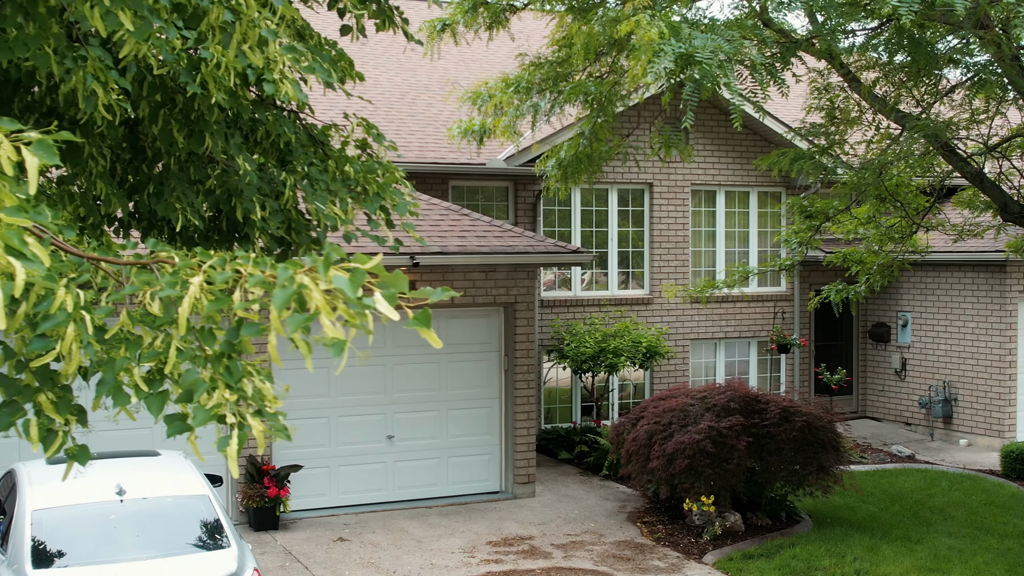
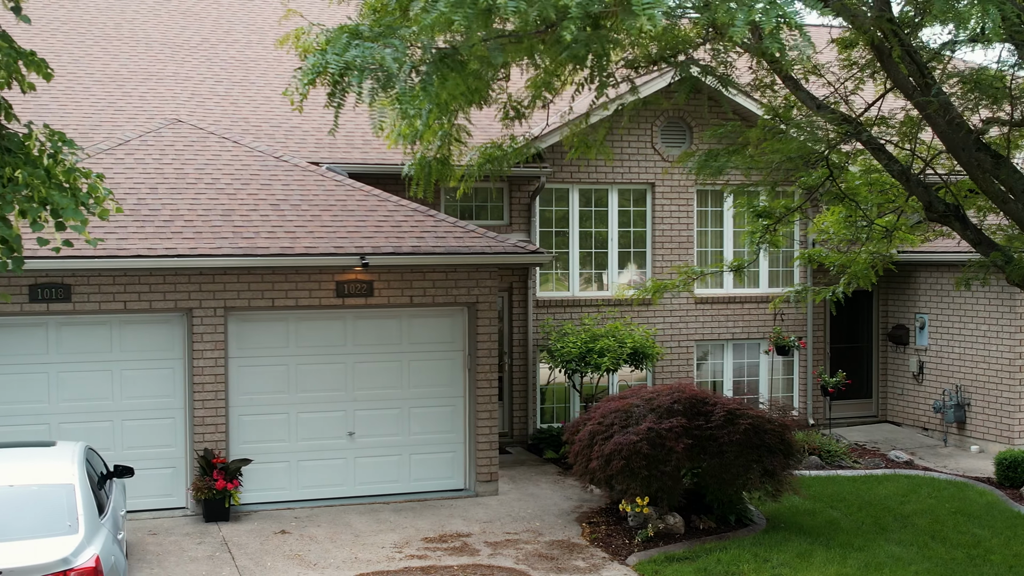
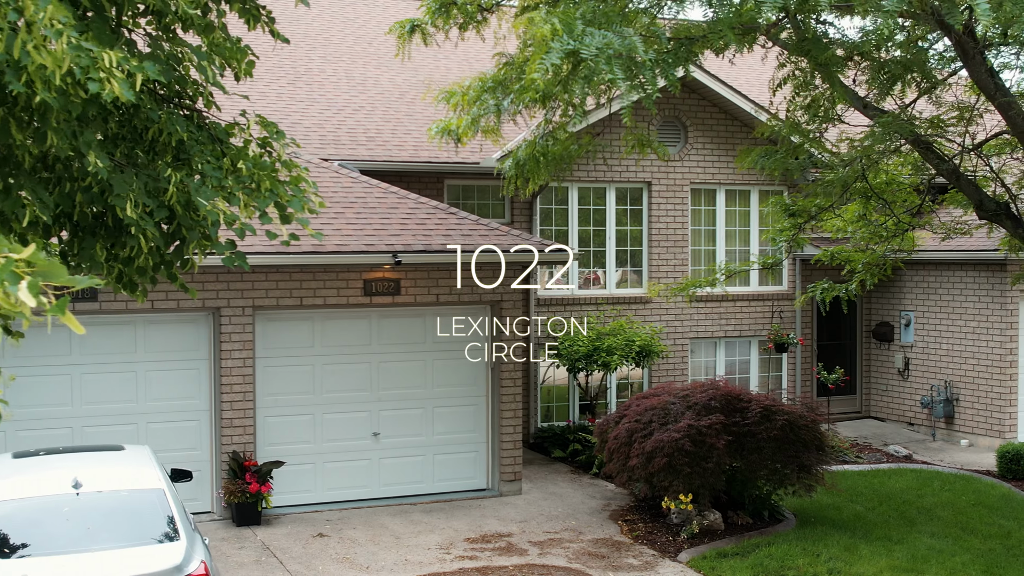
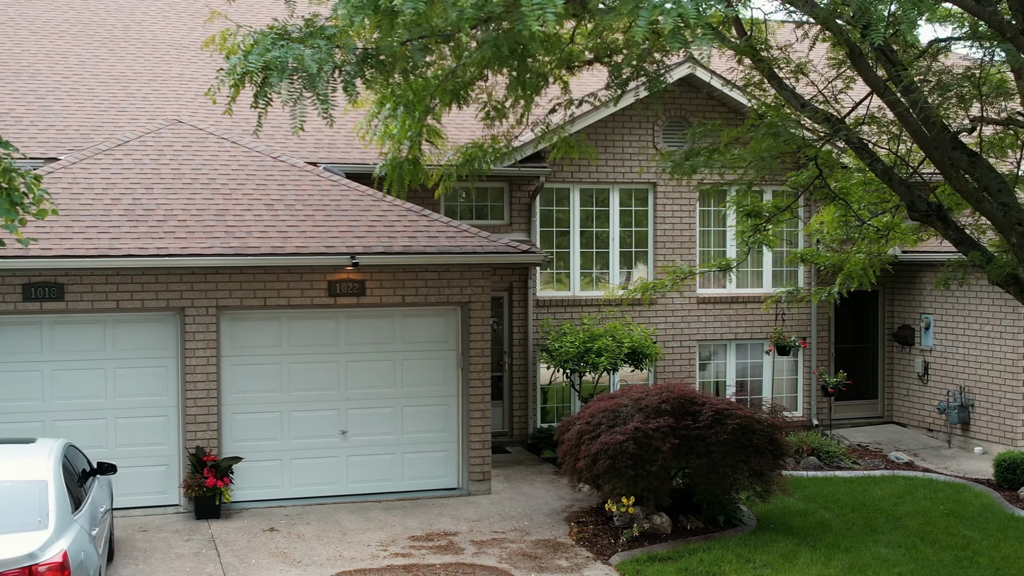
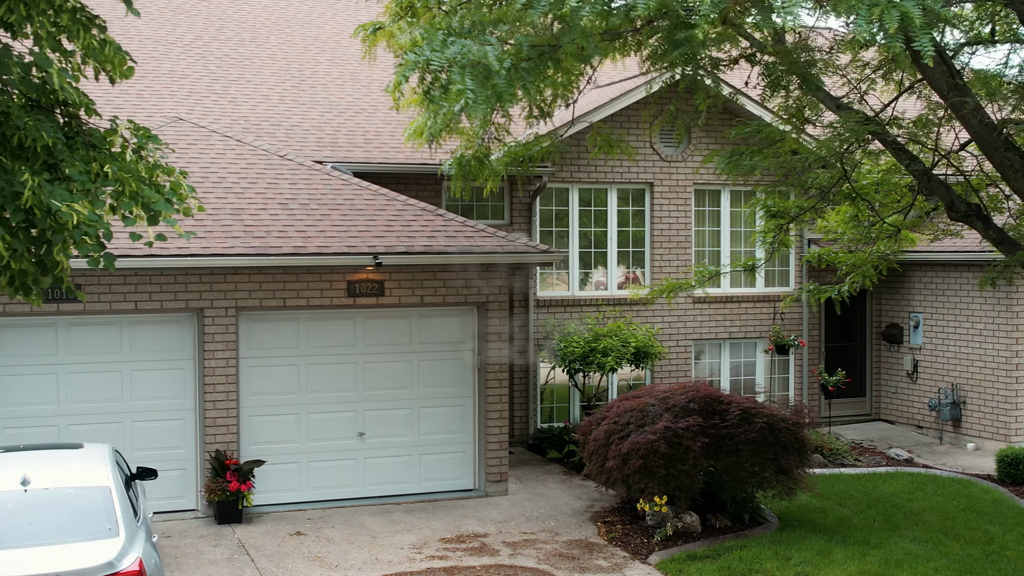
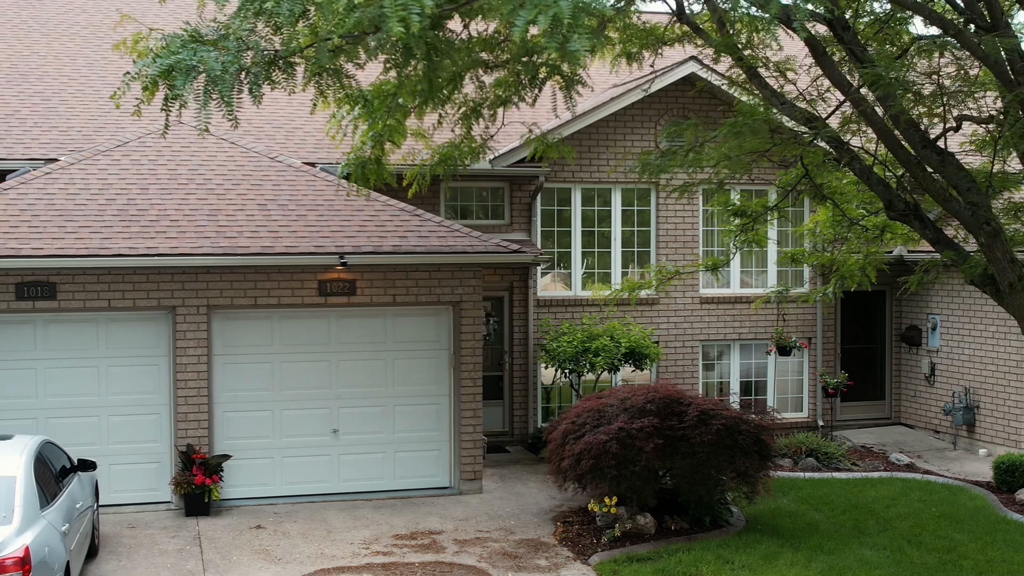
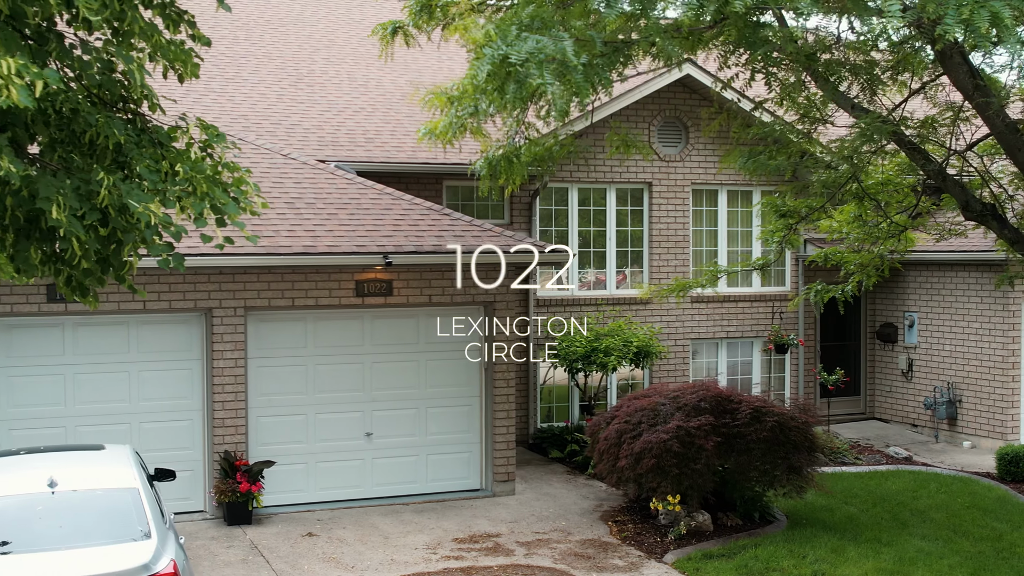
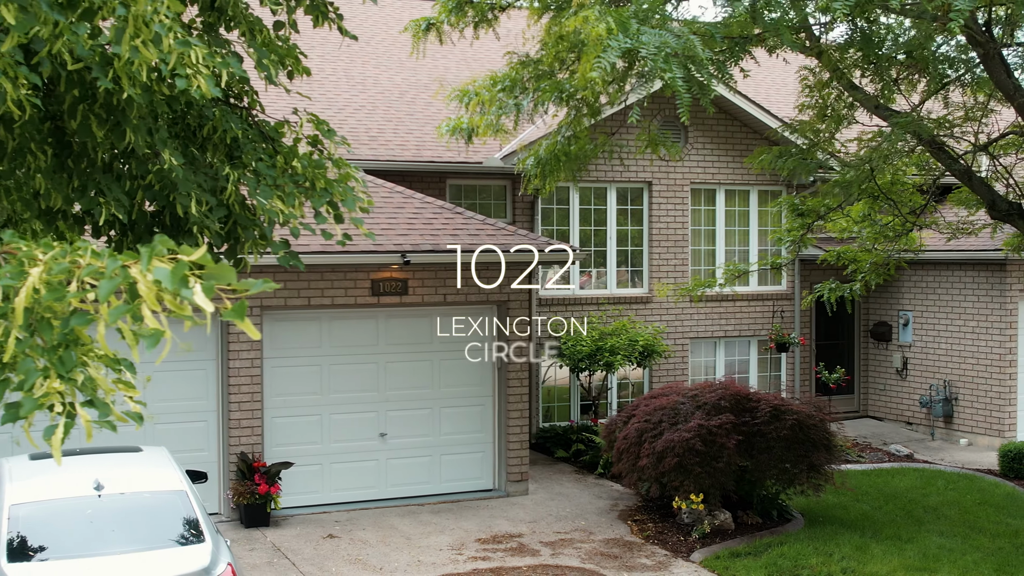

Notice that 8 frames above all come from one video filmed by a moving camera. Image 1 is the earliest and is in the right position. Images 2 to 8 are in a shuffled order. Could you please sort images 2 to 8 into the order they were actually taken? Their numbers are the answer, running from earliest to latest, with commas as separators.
8, 3, 7, 5, 2, 4, 6
